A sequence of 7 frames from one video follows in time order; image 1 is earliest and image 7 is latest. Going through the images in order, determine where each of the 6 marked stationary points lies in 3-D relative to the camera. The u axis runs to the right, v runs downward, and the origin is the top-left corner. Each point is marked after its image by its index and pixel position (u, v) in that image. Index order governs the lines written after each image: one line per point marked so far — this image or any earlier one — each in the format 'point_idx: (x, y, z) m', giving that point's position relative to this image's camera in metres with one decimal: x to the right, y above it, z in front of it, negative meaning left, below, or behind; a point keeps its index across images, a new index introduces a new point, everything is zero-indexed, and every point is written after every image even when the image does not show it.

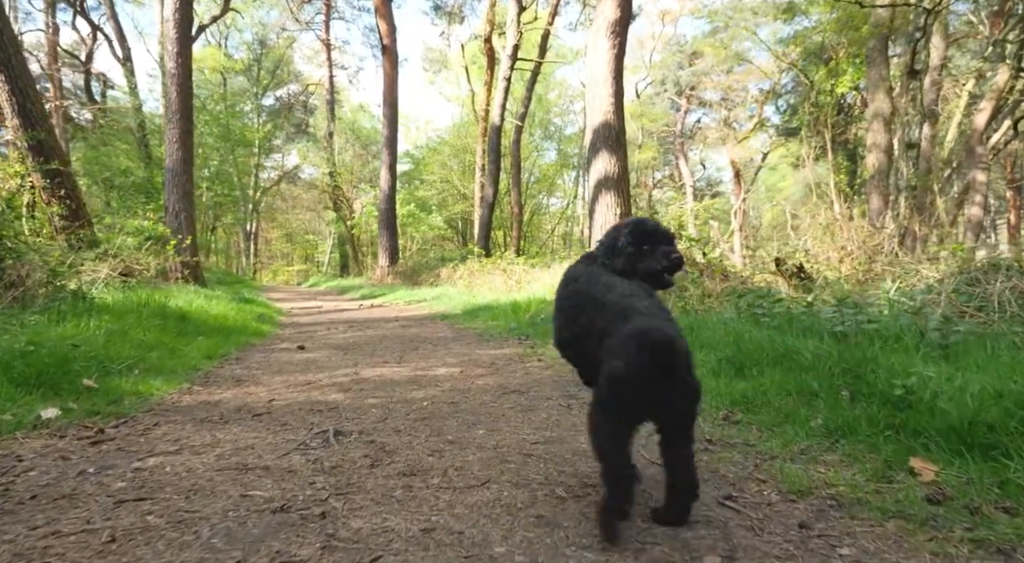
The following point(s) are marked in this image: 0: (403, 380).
0: (-0.7, -0.7, +5.2) m
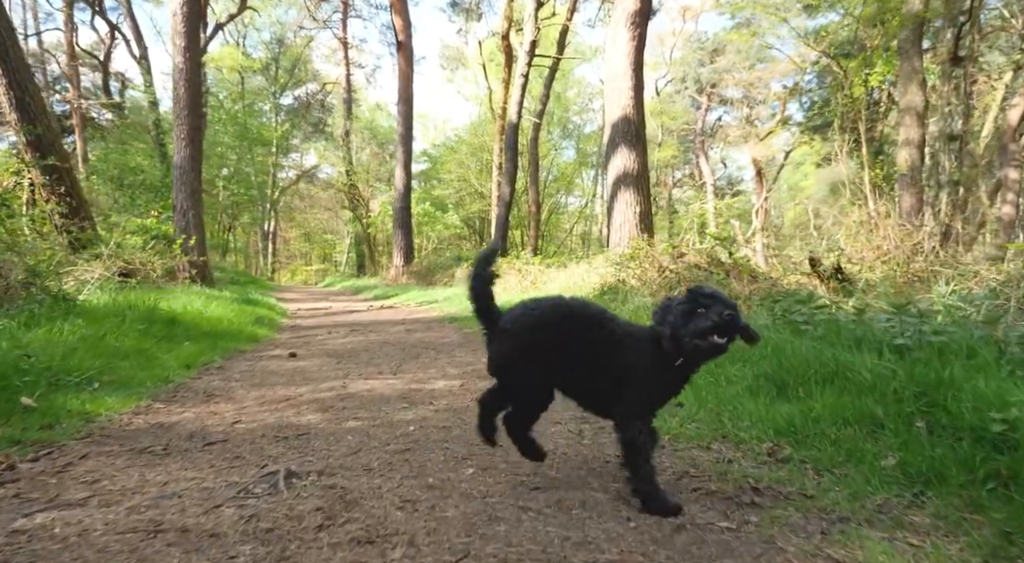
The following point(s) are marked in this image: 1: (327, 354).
0: (-0.7, -0.7, +4.6) m
1: (-1.7, -0.7, +7.1) m
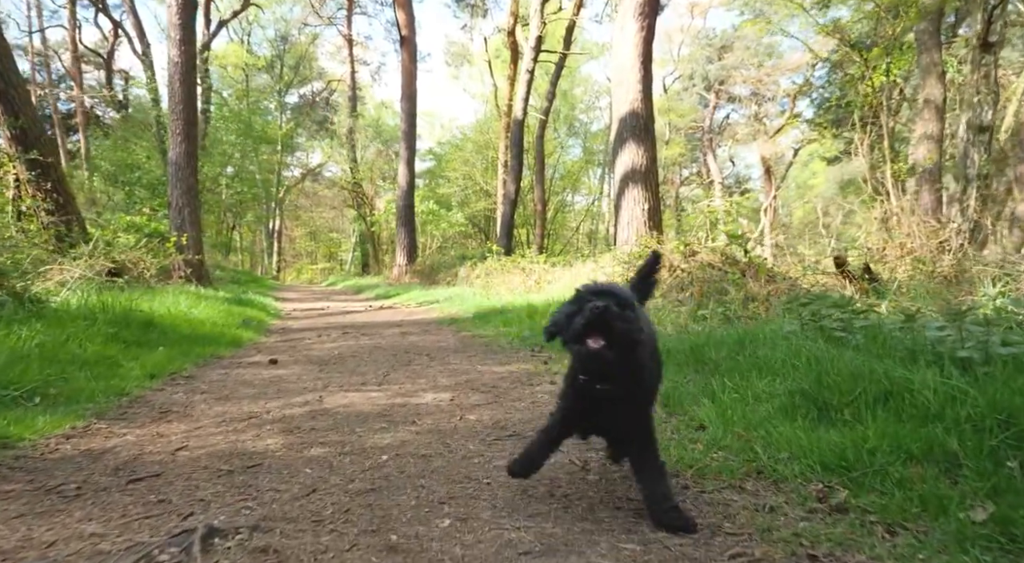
0: (-0.7, -0.7, +4.1) m
1: (-1.7, -0.7, +6.6) m
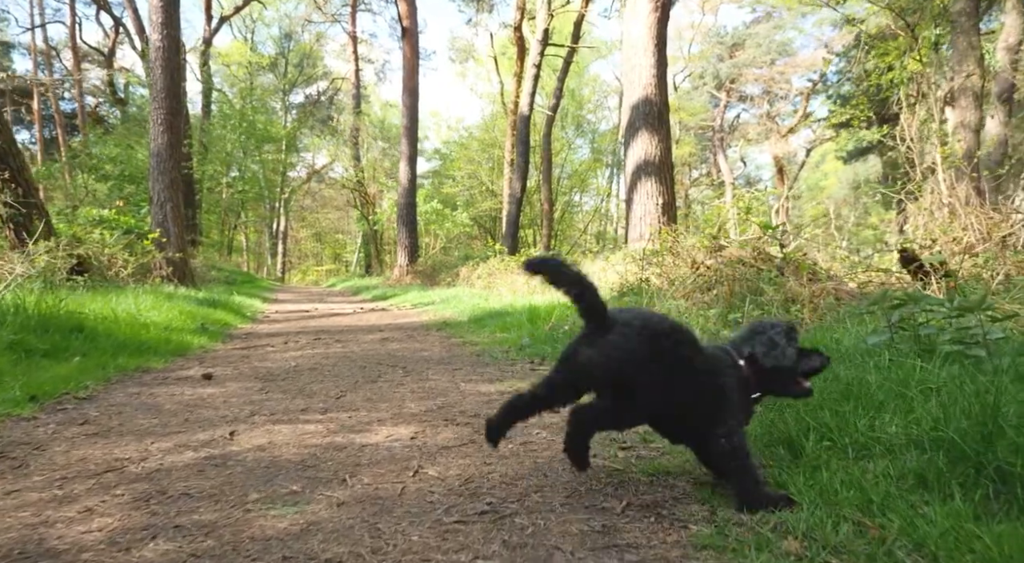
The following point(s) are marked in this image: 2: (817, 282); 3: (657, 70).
0: (-0.8, -0.6, +2.8) m
1: (-1.7, -0.6, +5.3) m
2: (+2.7, 0.0, +7.0) m
3: (+1.9, +2.7, +10.0) m
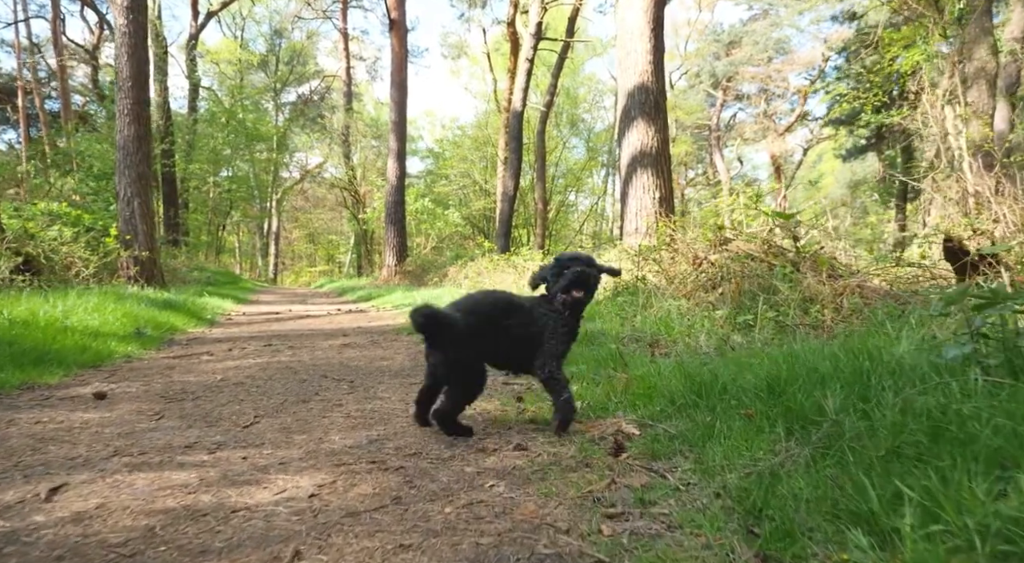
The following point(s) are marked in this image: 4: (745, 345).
0: (-1.0, -0.6, +1.8) m
1: (-1.9, -0.6, +4.3) m
2: (+2.5, 0.0, +6.0) m
3: (+1.6, +2.7, +9.1) m
4: (+1.5, -0.4, +5.1) m
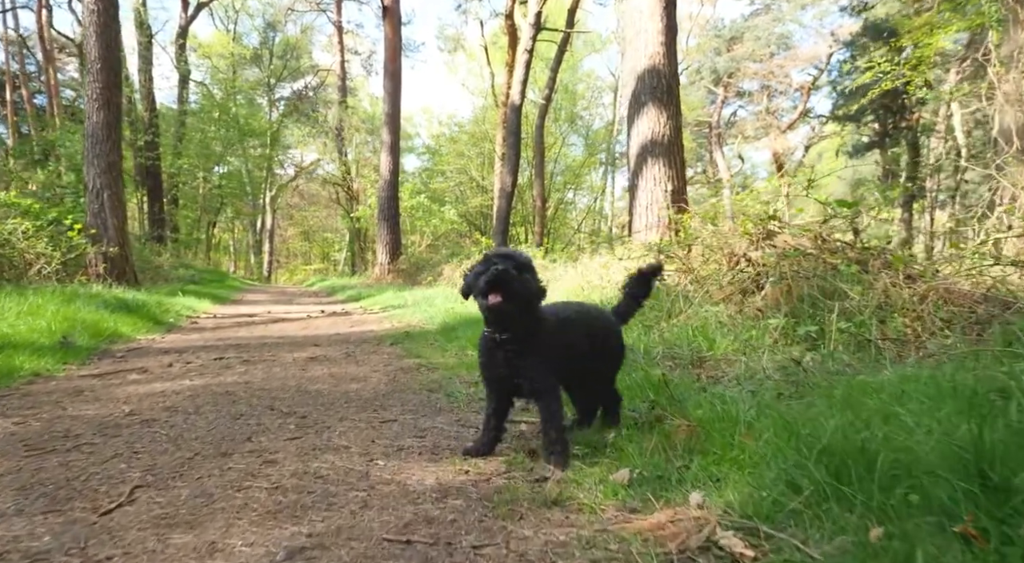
0: (-0.9, -0.6, +0.6) m
1: (-1.9, -0.6, +3.1) m
2: (+2.5, 0.0, +4.8) m
3: (+1.7, +2.7, +7.9) m
4: (+1.5, -0.4, +3.9) m
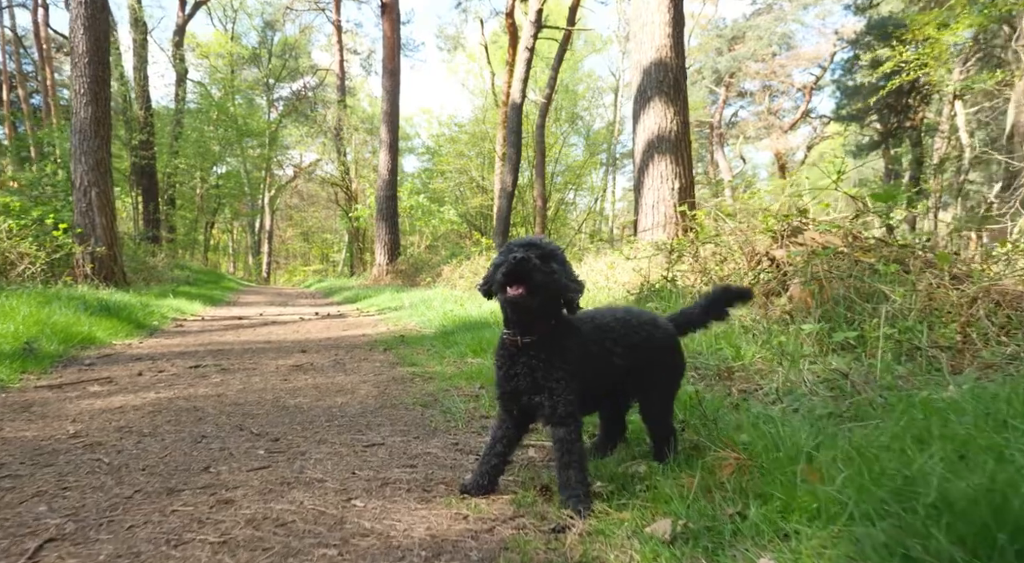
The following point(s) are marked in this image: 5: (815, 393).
0: (-0.9, -0.6, +0.1) m
1: (-1.8, -0.6, +2.6) m
2: (+2.6, 0.0, +4.3) m
3: (+1.7, +2.7, +7.4) m
4: (+1.5, -0.4, +3.4) m
5: (+1.3, -0.5, +3.3) m
